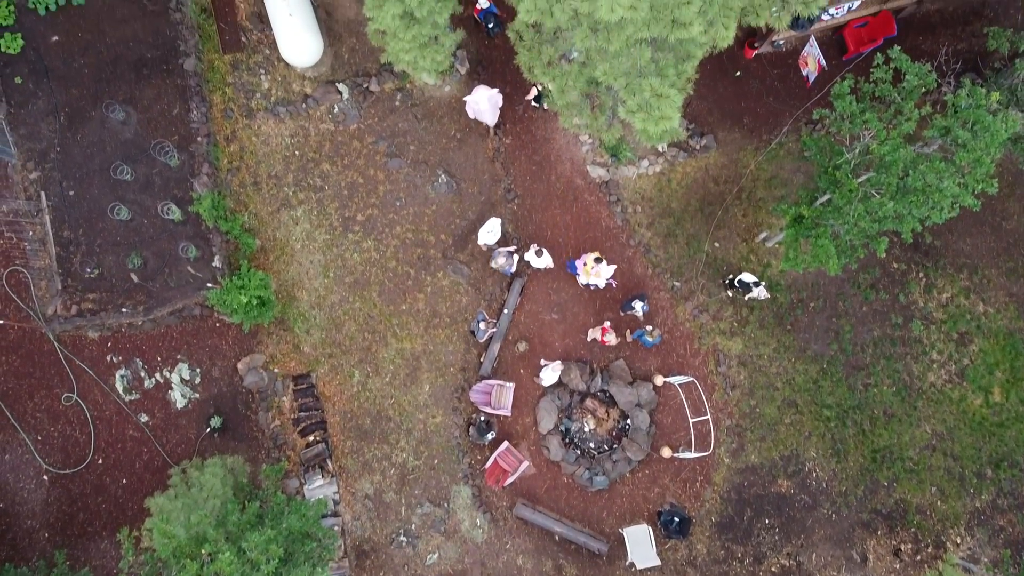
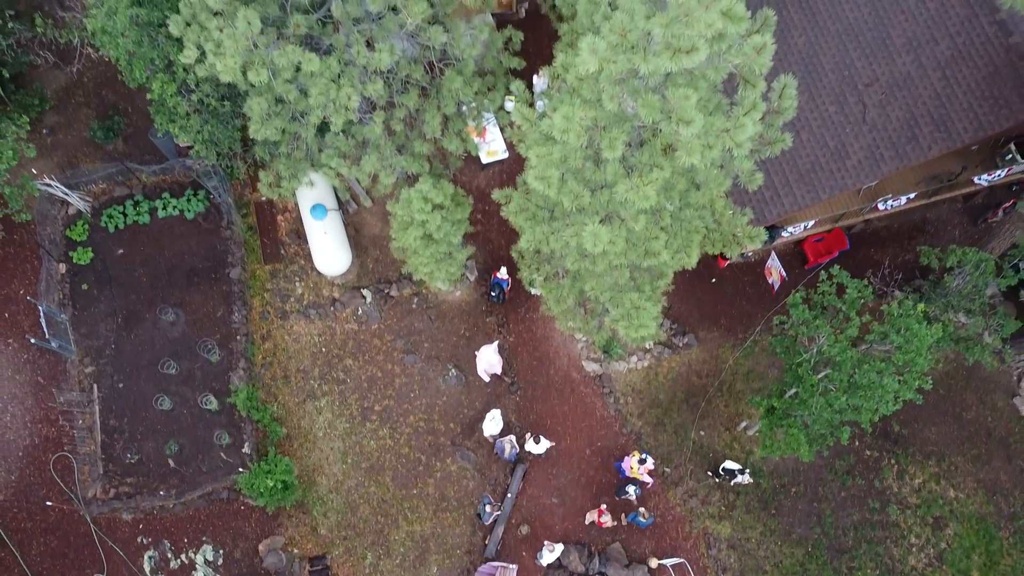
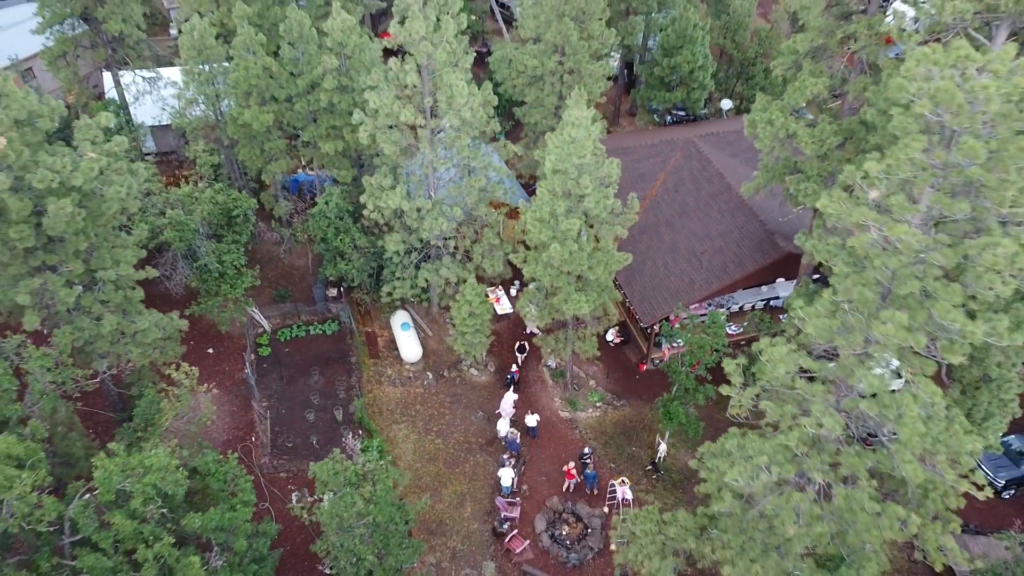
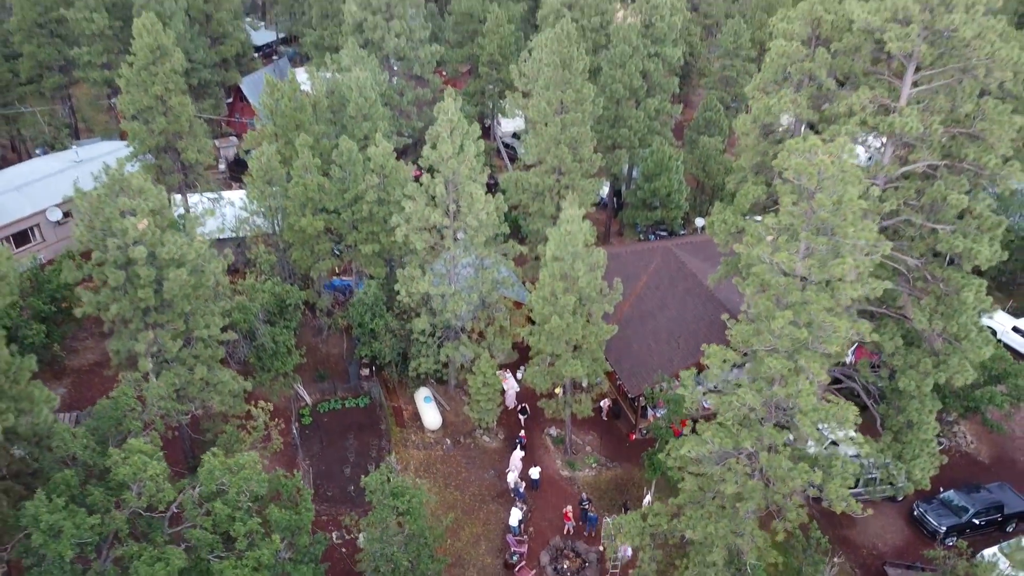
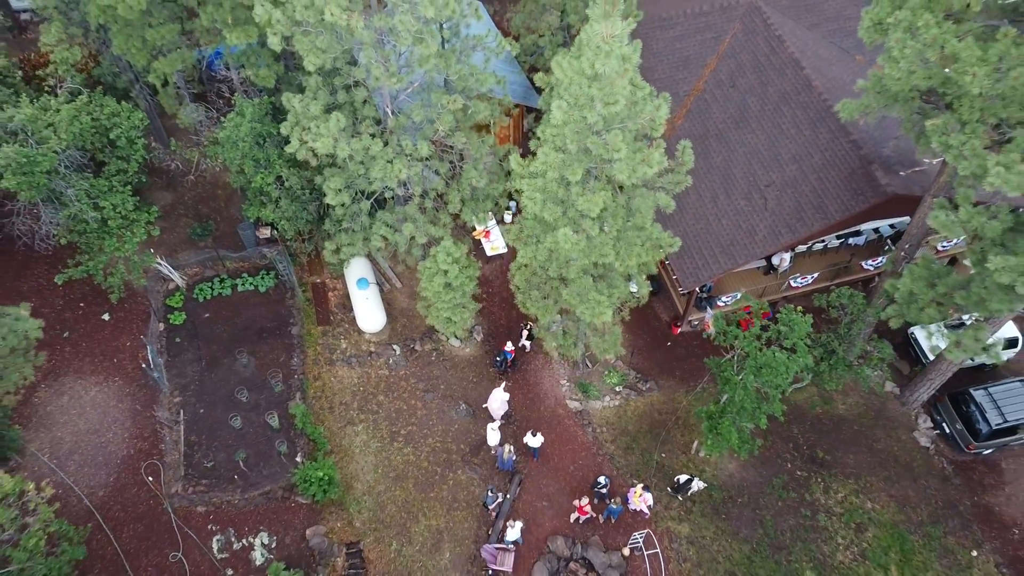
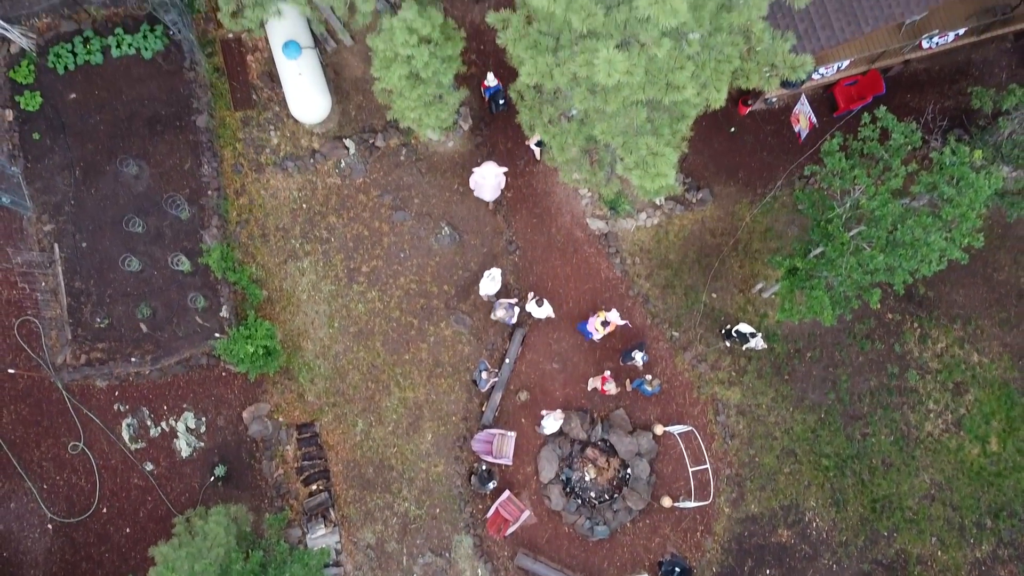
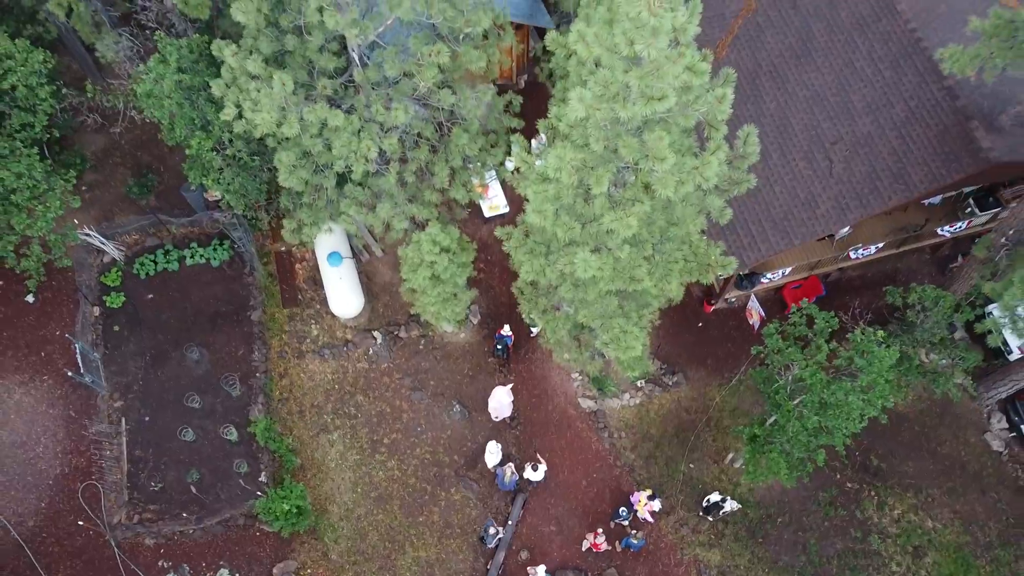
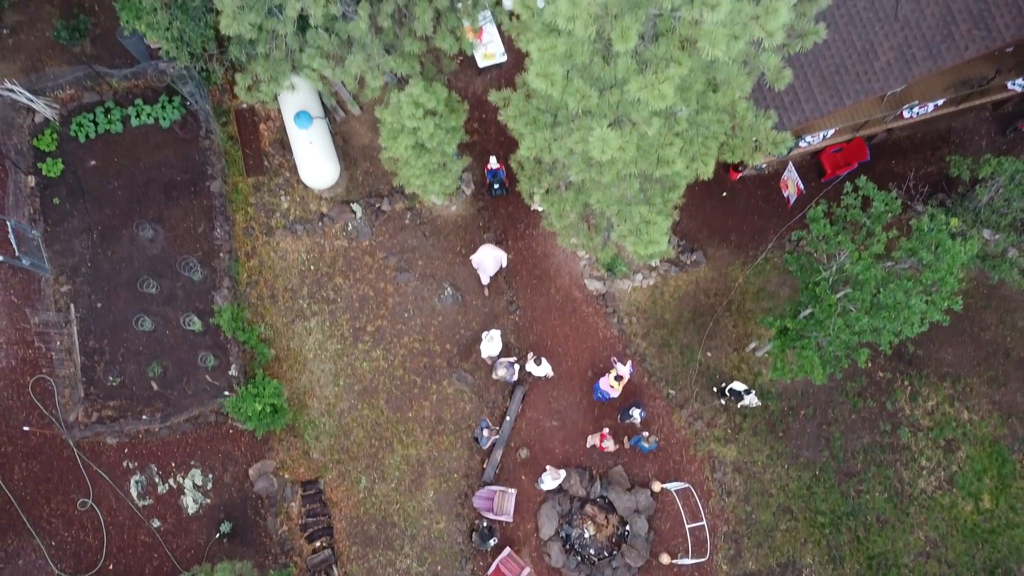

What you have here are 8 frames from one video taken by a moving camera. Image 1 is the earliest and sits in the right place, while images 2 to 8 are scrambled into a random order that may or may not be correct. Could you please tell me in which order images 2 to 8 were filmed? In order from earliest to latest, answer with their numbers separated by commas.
6, 8, 2, 7, 5, 3, 4
